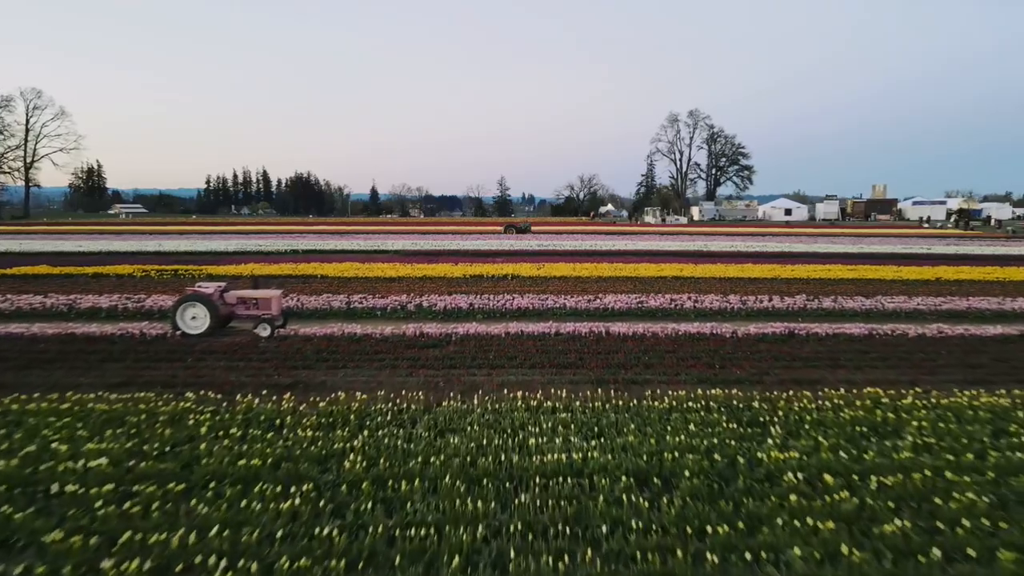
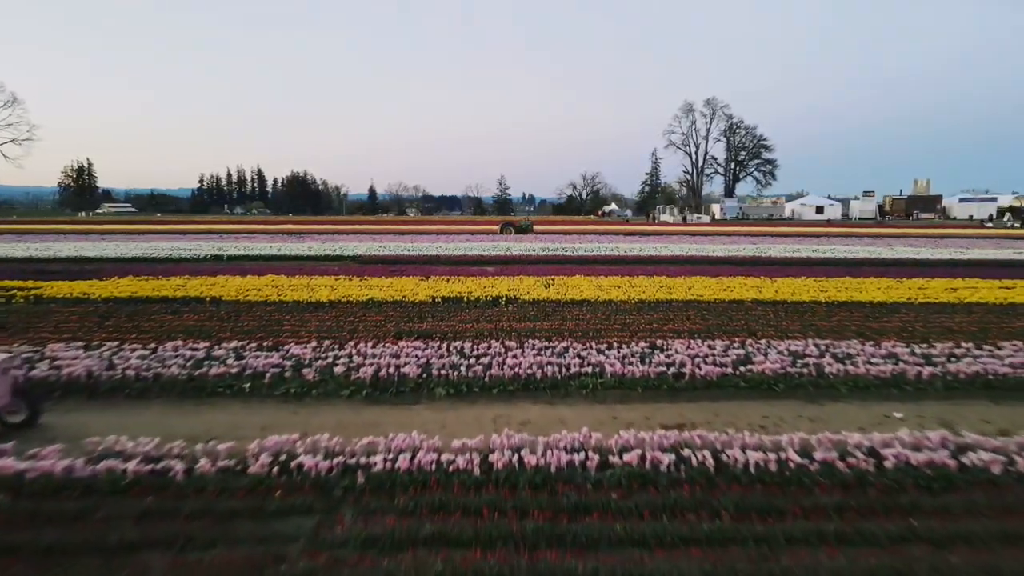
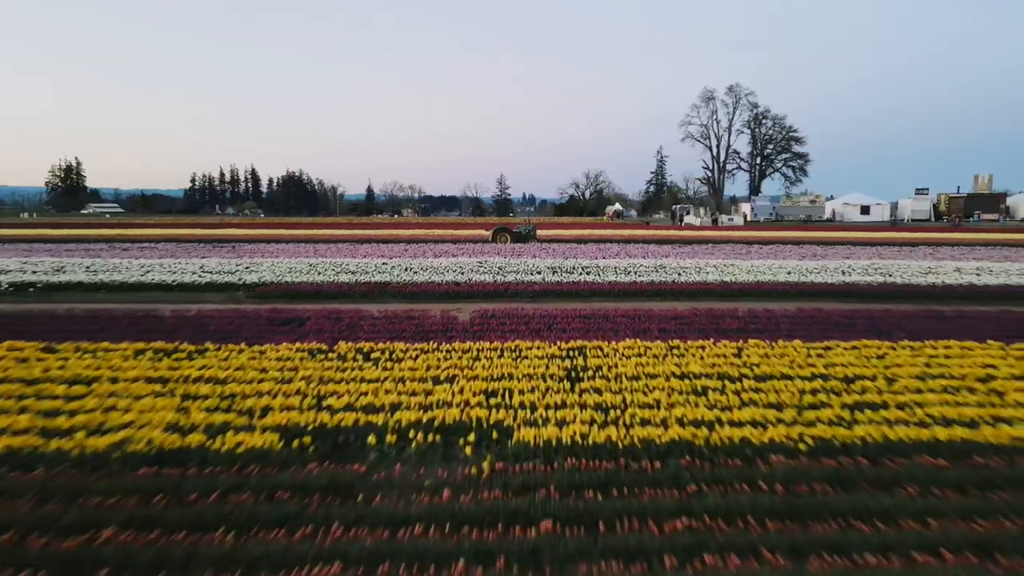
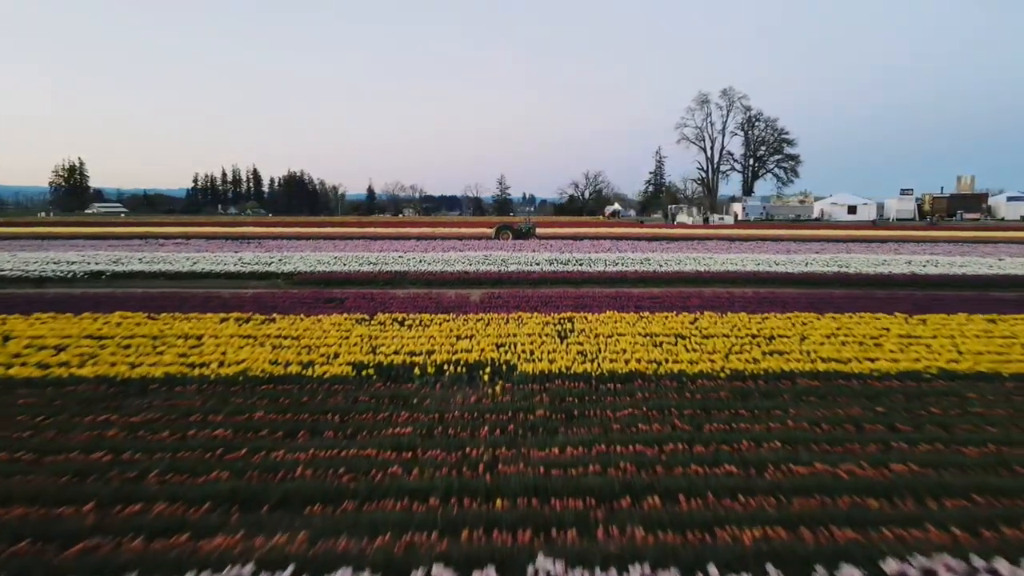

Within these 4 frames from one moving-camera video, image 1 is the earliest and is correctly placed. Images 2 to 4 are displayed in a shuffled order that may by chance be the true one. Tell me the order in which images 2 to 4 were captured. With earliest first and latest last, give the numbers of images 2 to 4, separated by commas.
2, 4, 3
